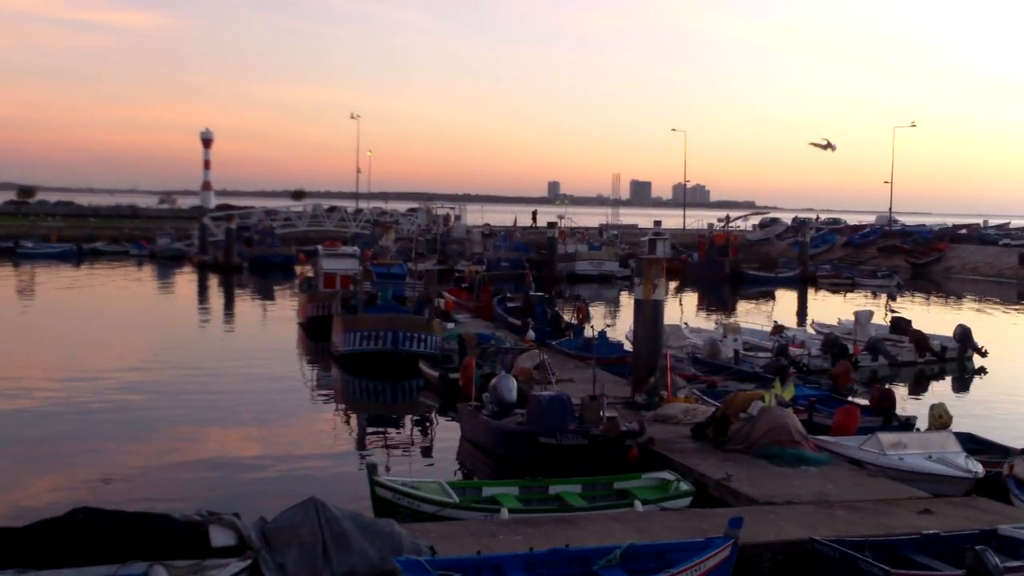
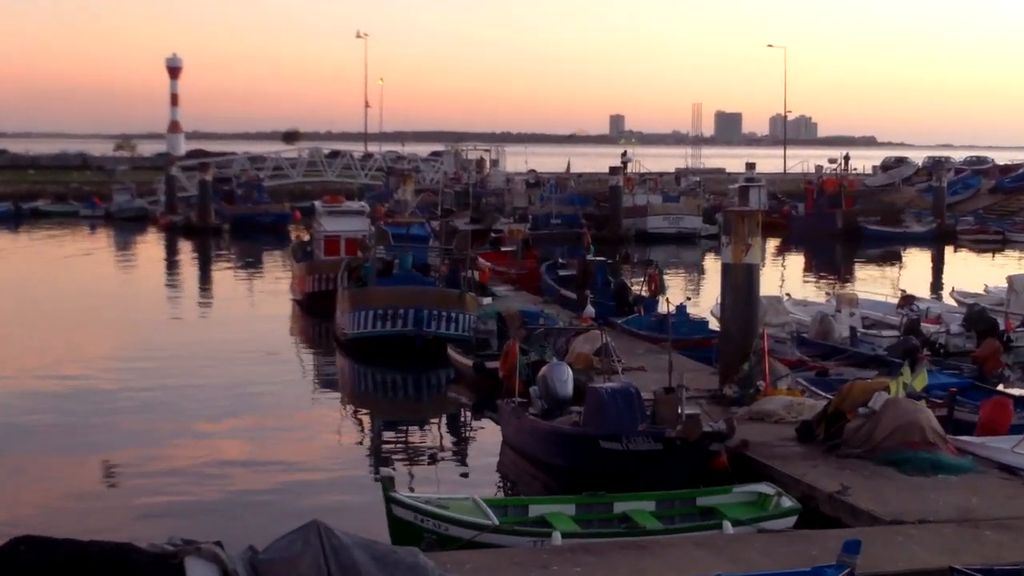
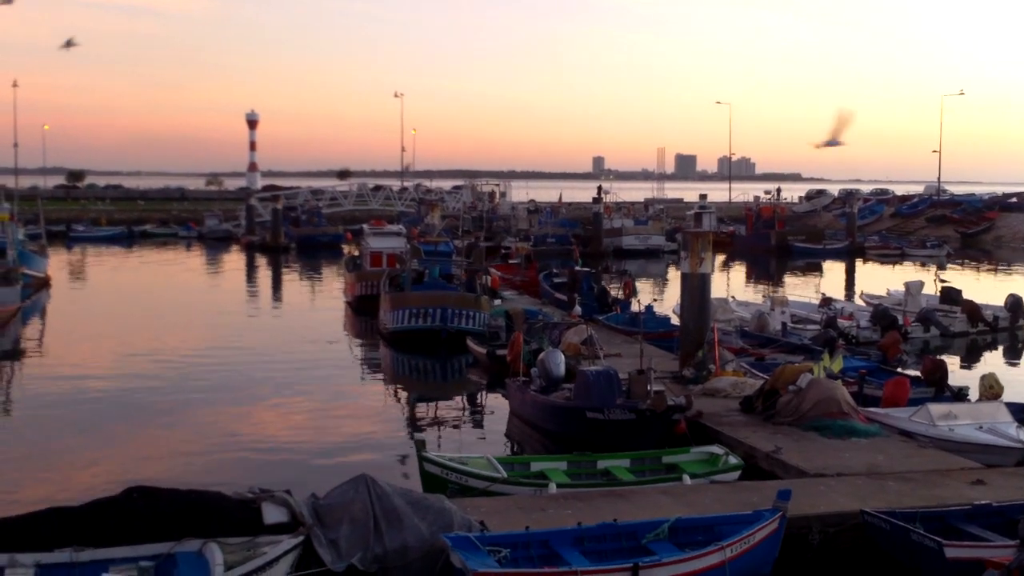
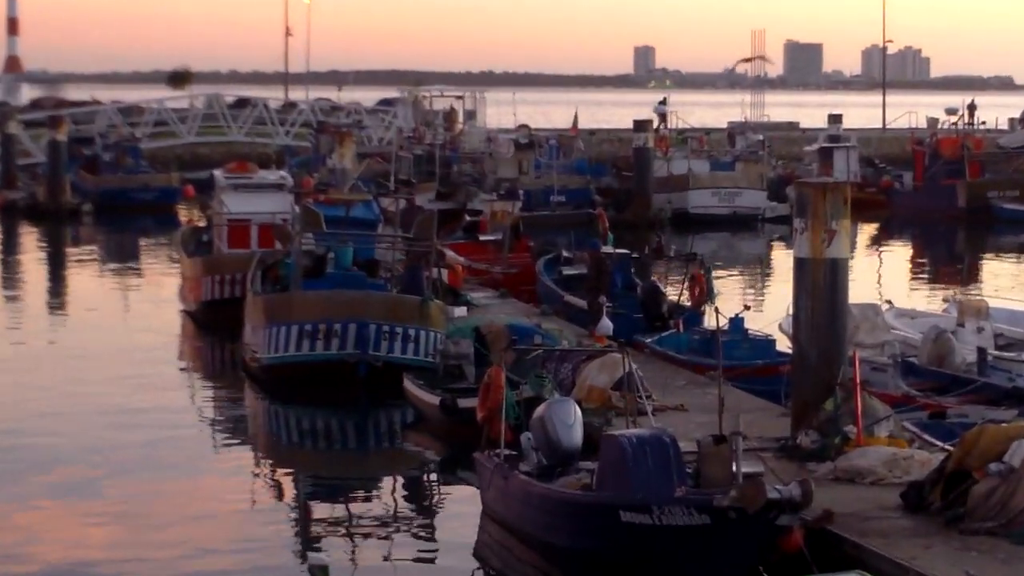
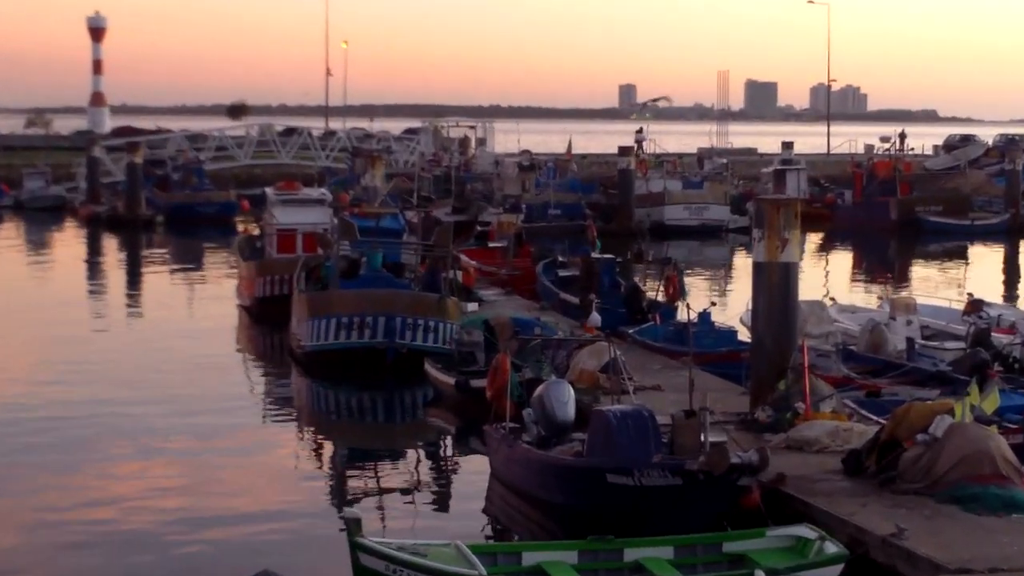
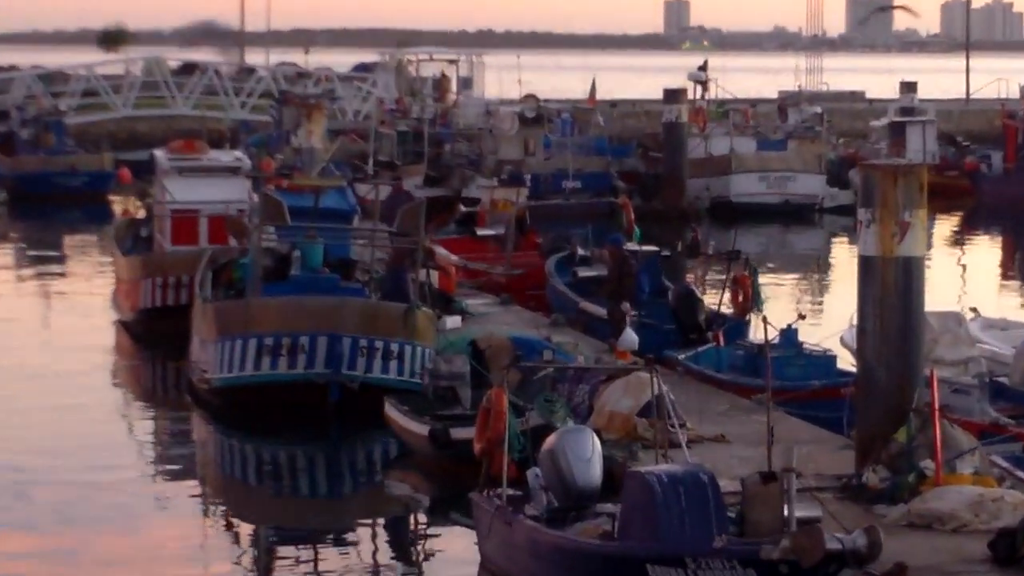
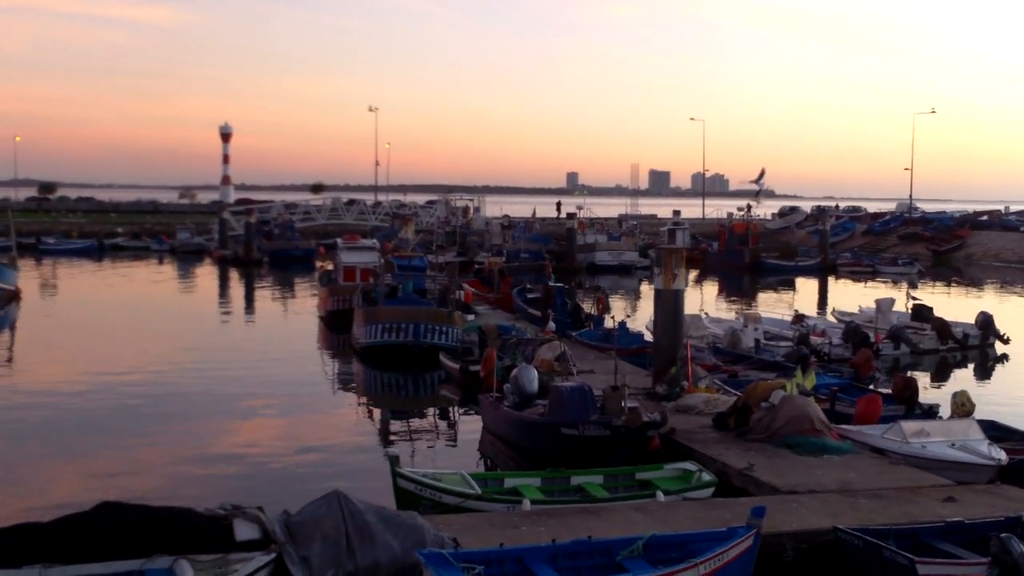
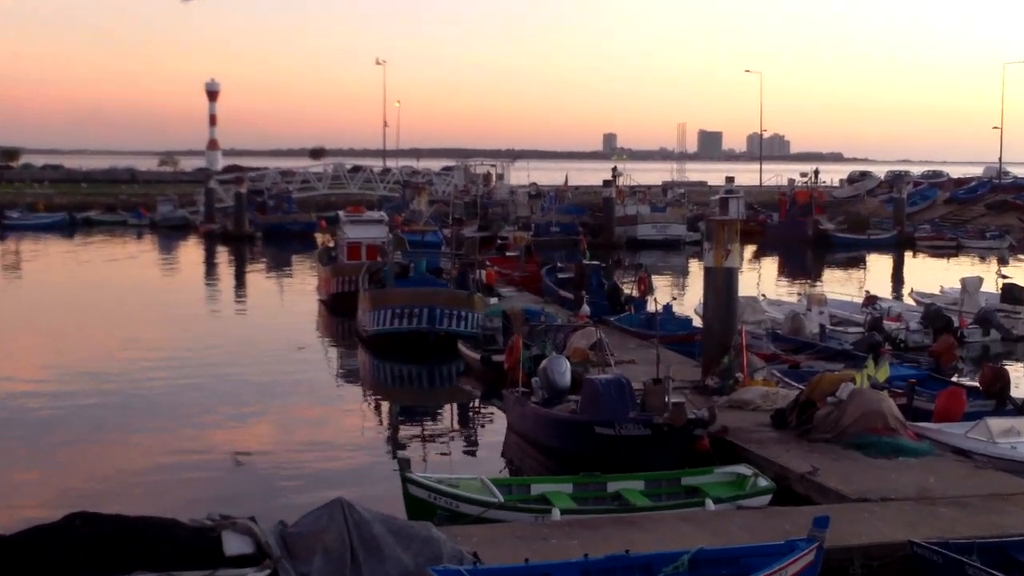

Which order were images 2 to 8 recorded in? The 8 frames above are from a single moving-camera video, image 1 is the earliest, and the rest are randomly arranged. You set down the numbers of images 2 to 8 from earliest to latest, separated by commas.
7, 3, 8, 2, 5, 4, 6
